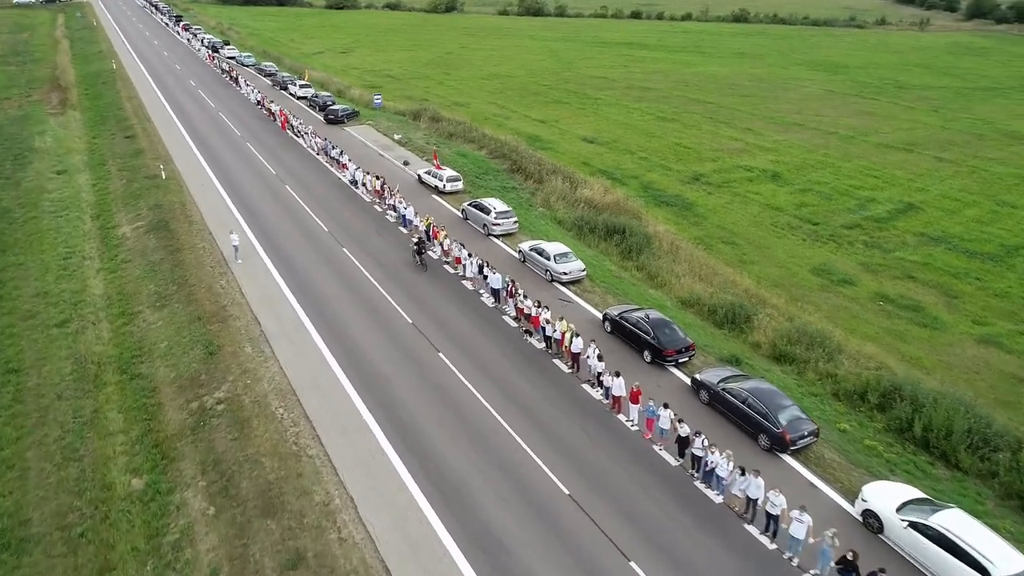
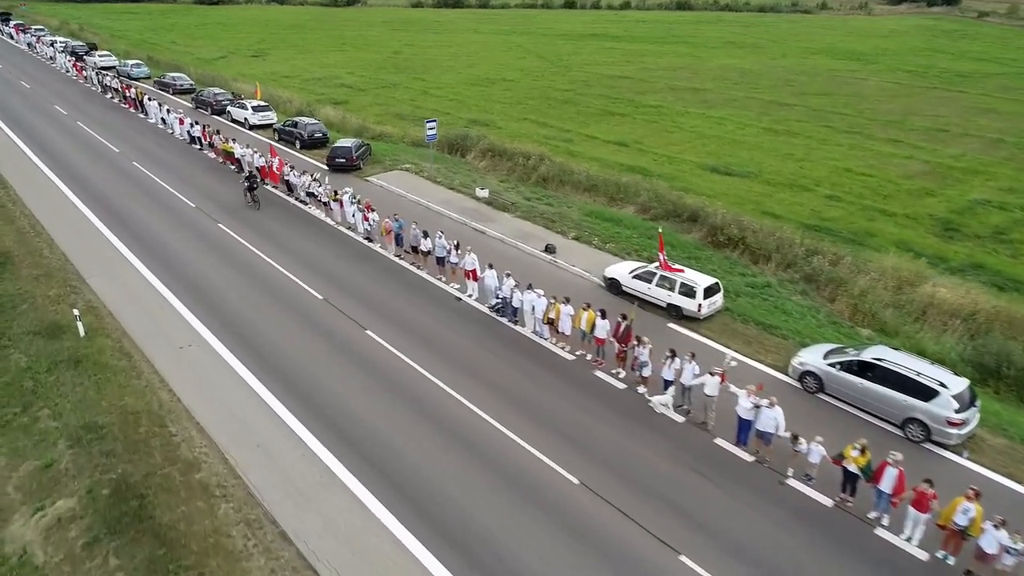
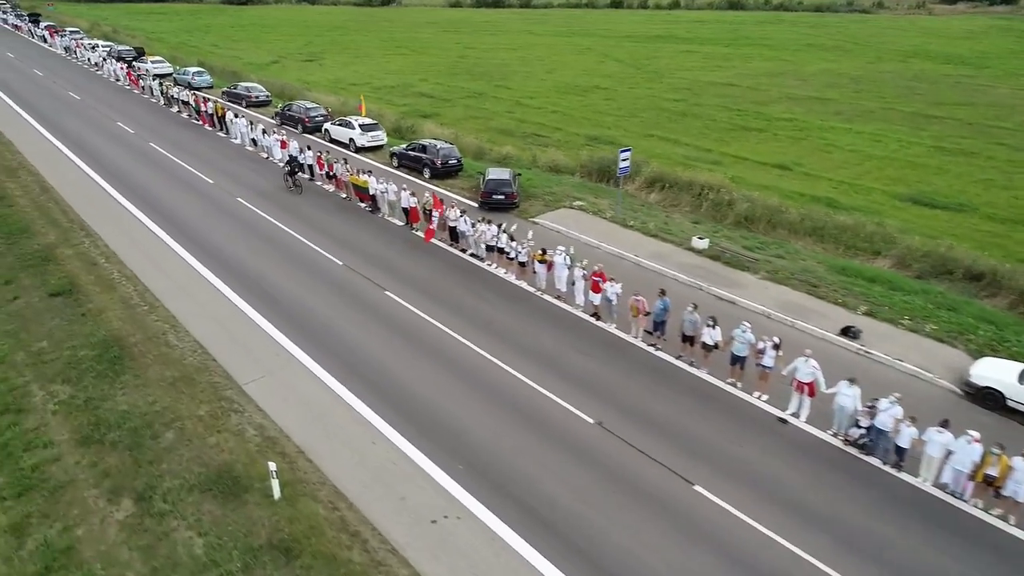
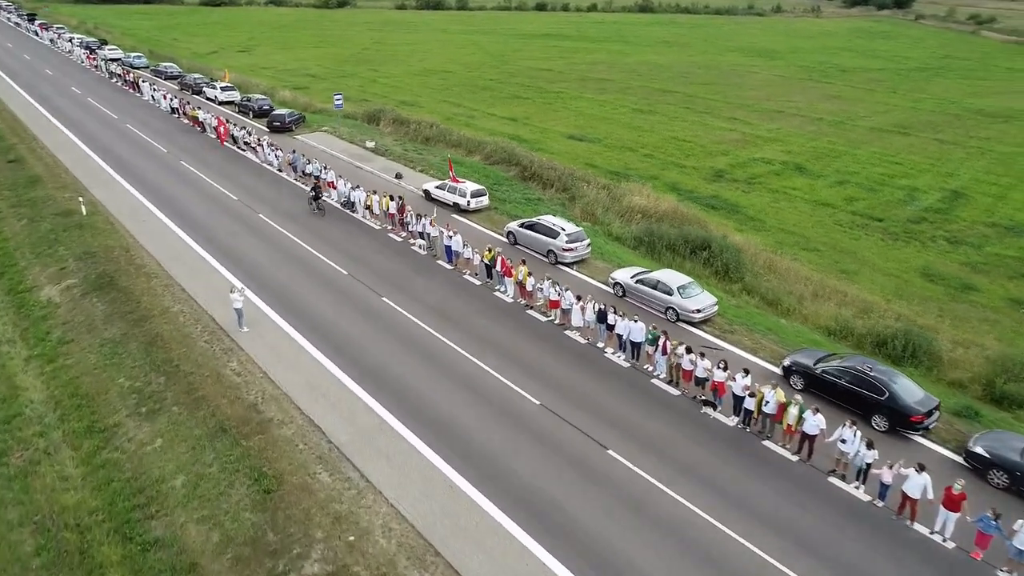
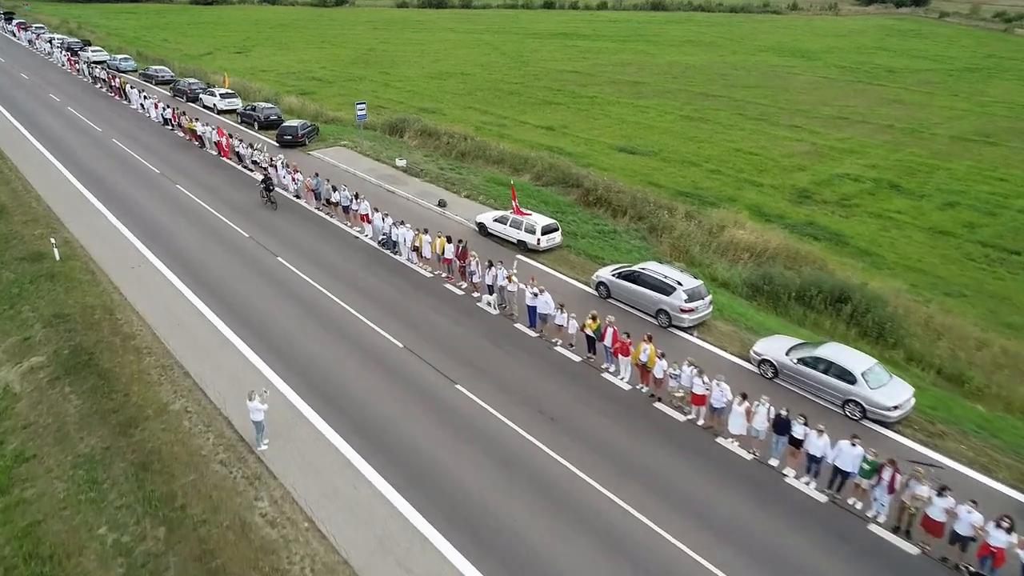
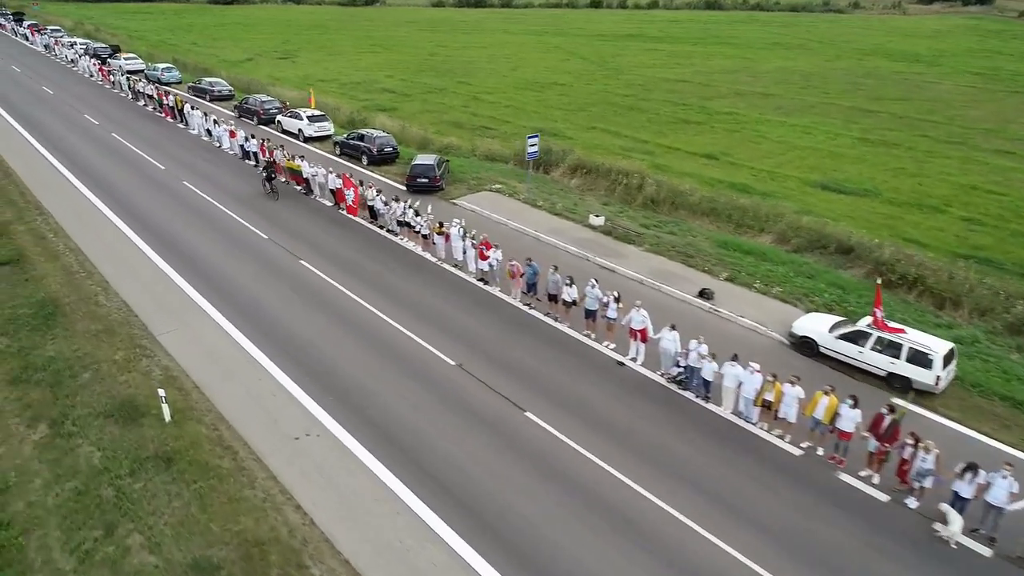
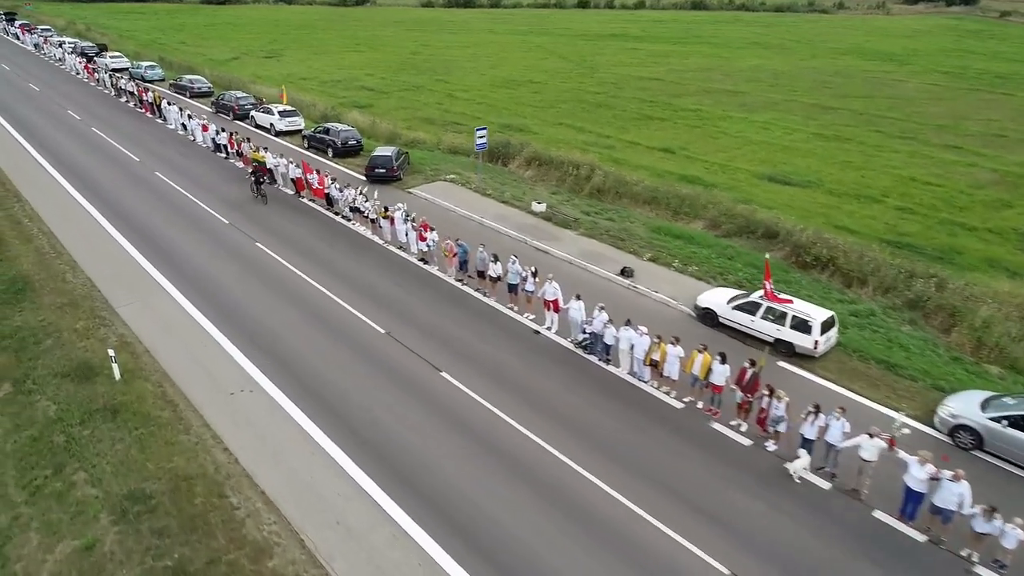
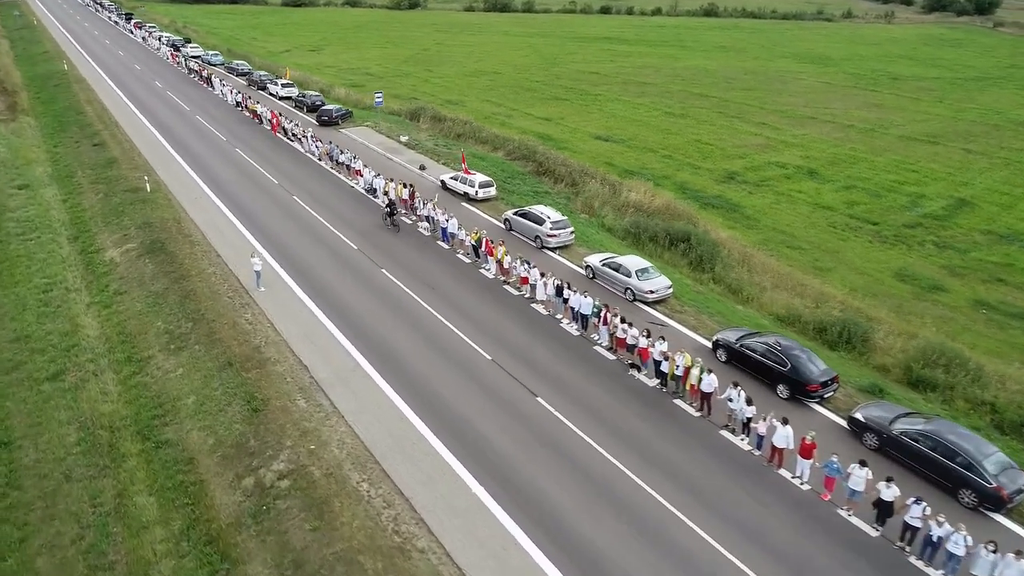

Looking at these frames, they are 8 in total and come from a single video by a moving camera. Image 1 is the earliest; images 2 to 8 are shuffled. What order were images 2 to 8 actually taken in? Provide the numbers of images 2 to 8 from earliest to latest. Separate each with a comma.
8, 4, 5, 2, 7, 6, 3
